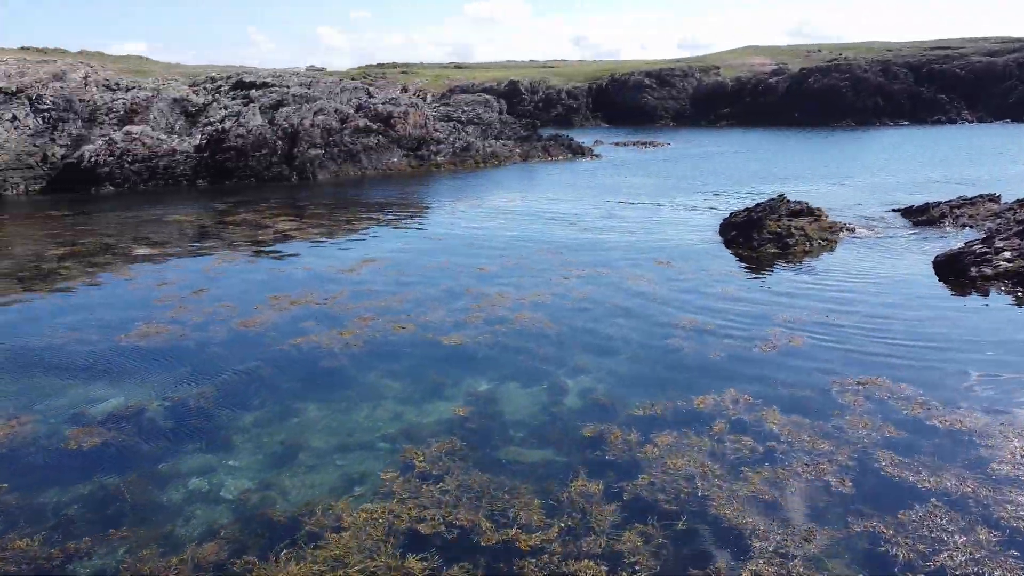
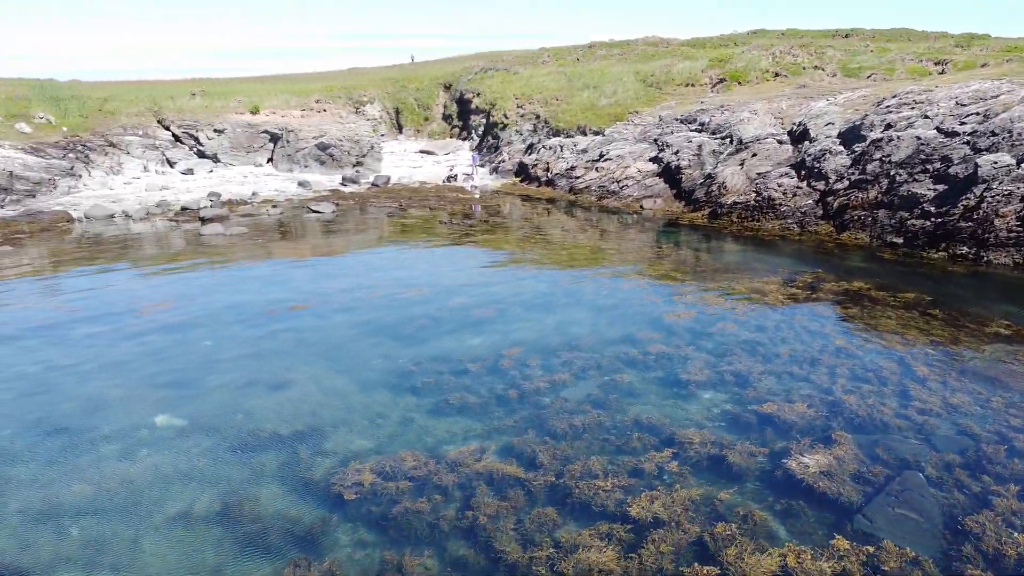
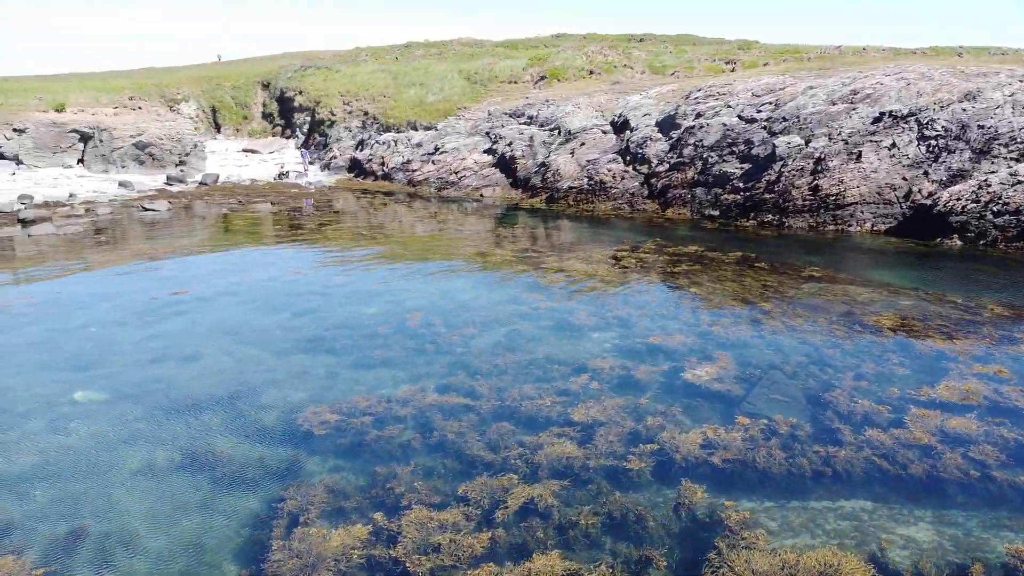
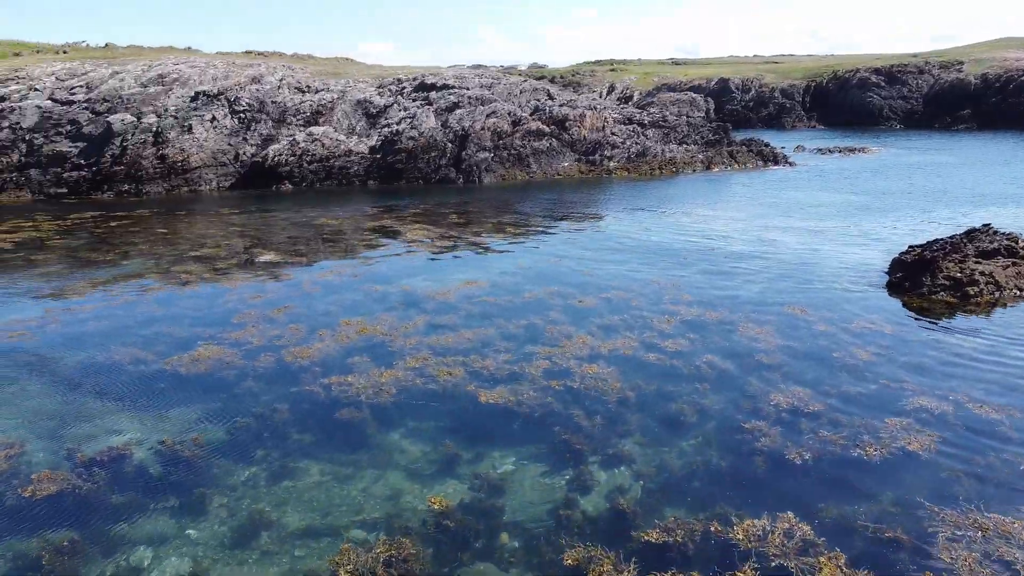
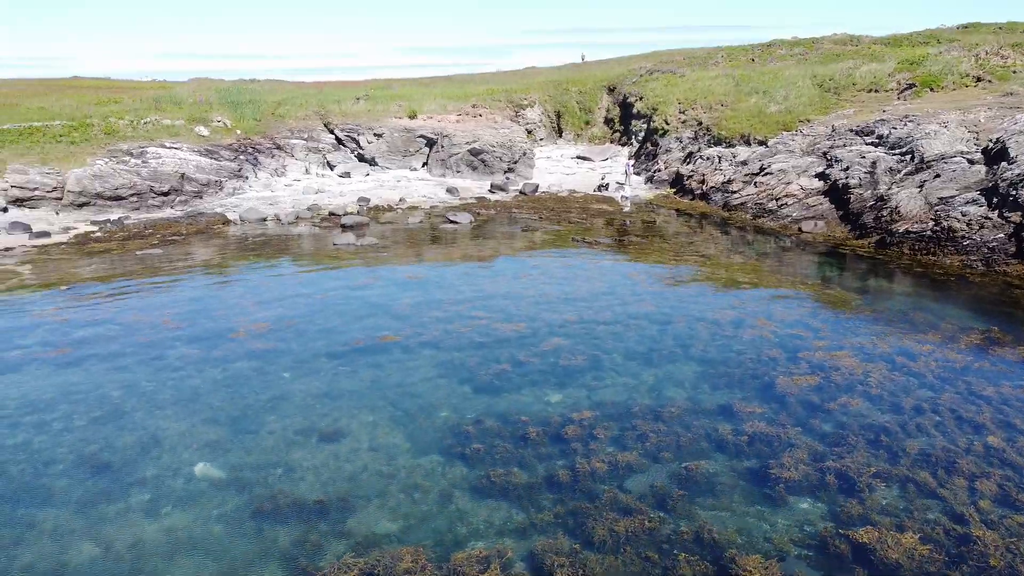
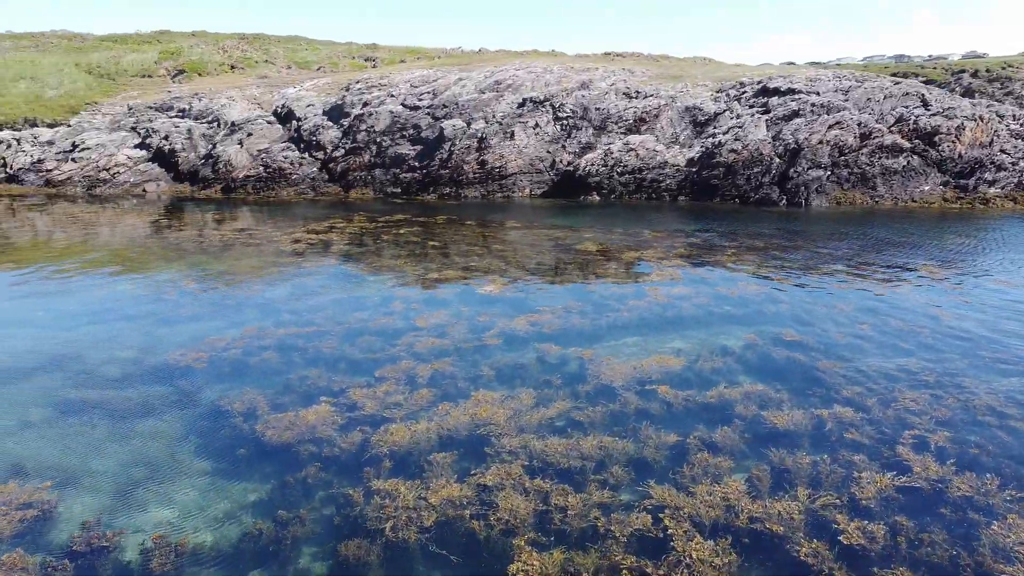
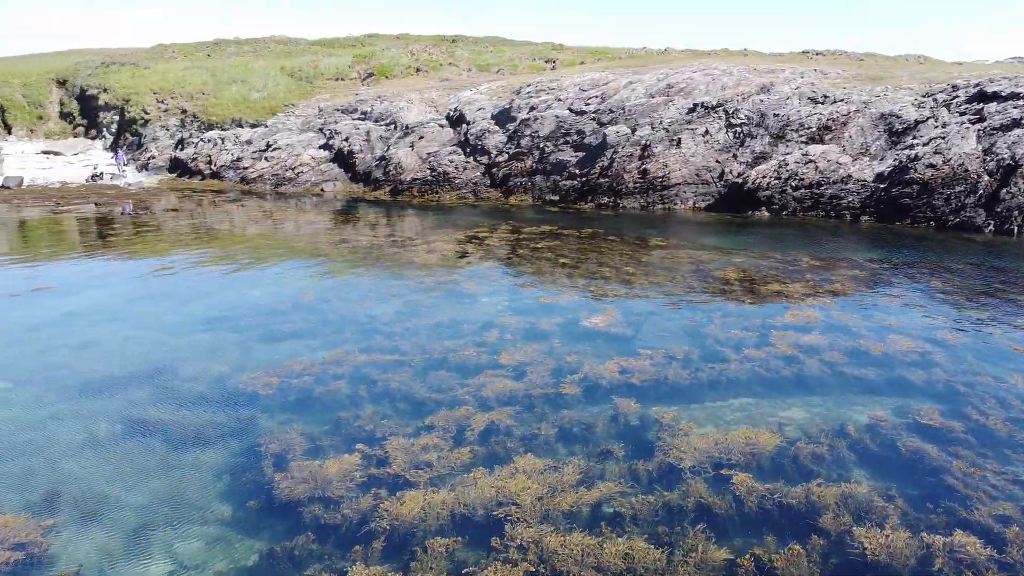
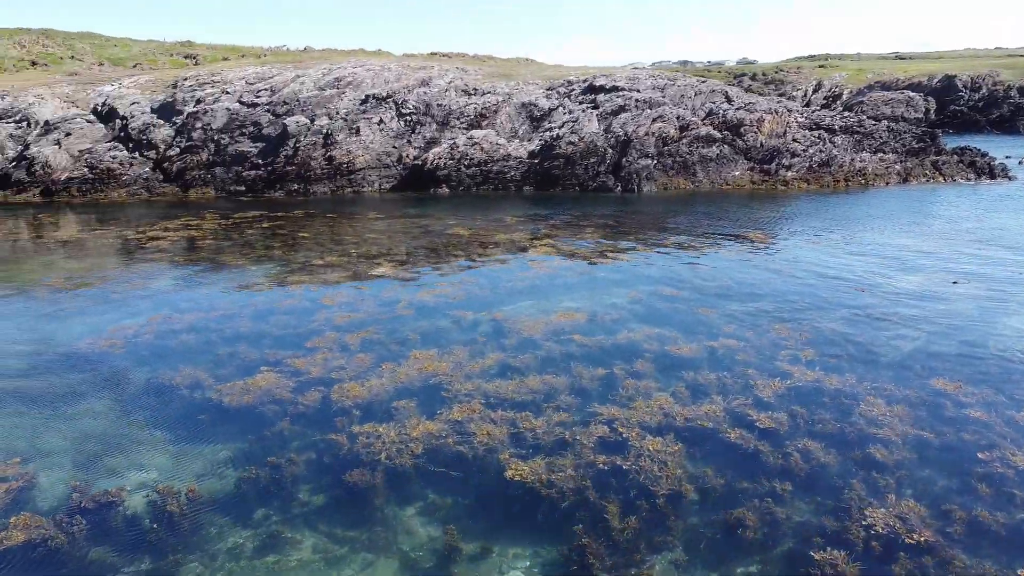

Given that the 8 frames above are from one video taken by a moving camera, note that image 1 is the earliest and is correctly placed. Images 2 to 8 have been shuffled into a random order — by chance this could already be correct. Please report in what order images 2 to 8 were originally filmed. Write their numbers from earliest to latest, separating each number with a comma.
4, 8, 6, 7, 3, 2, 5
